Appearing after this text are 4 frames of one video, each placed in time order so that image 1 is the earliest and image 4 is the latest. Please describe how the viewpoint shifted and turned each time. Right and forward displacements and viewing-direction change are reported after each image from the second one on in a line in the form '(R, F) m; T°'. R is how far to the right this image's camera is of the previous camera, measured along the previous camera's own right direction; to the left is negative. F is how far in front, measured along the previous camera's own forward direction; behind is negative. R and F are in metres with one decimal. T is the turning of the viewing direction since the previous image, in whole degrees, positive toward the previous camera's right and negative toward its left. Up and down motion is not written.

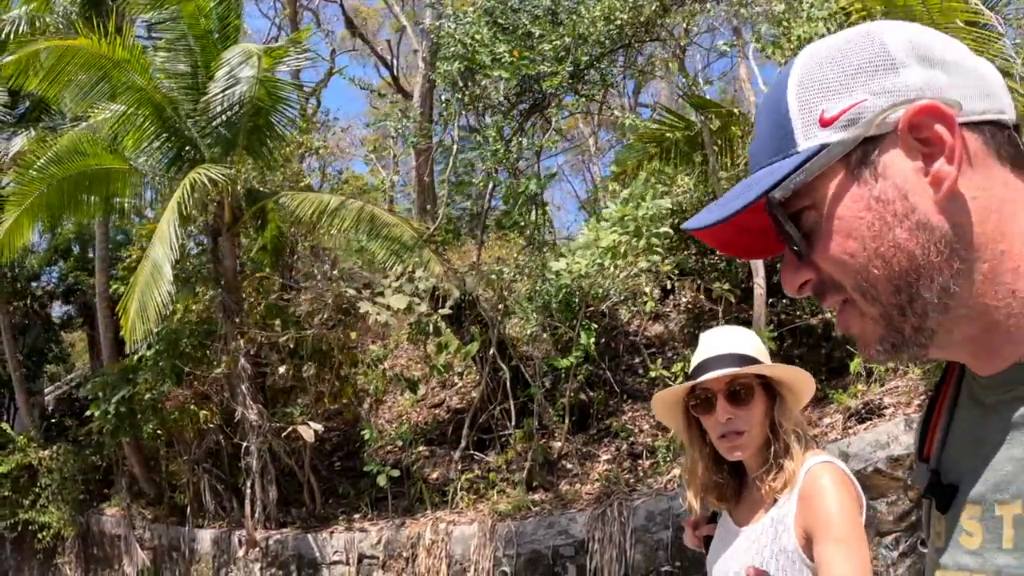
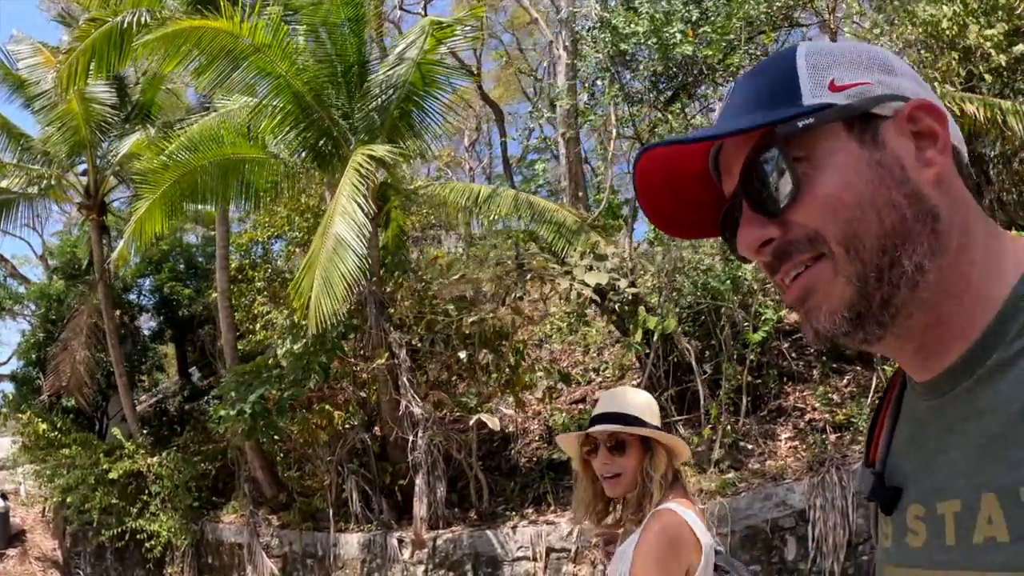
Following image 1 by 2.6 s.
(-1.8, +0.2) m; +2°
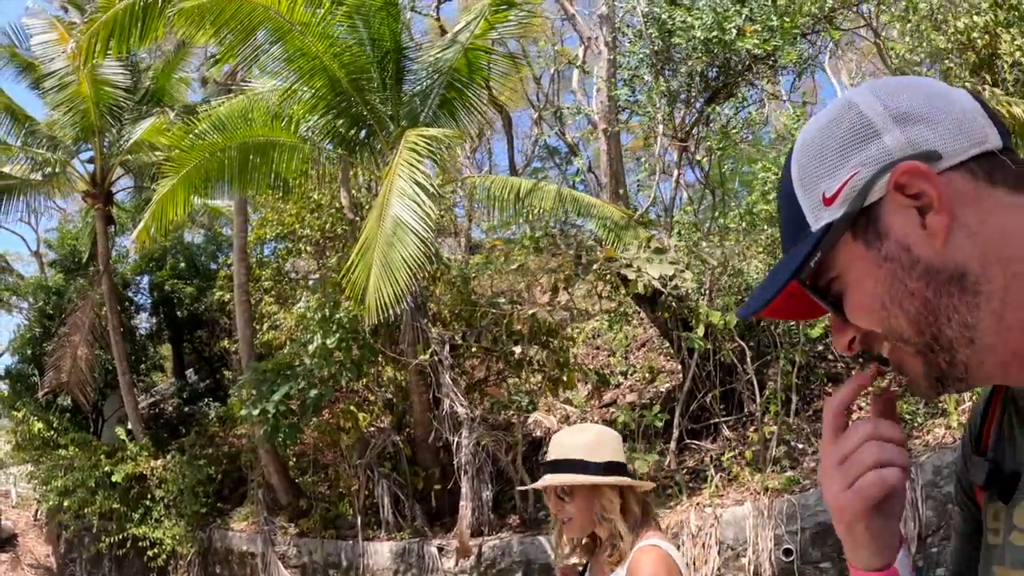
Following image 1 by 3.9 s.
(-0.8, +0.3) m; +3°
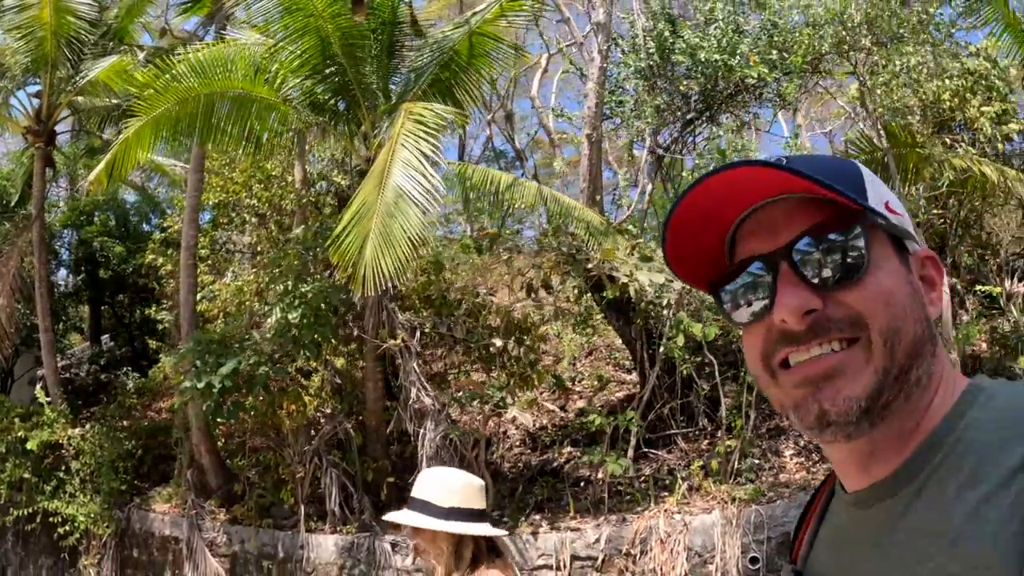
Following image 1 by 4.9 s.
(-0.9, +0.2) m; +9°
